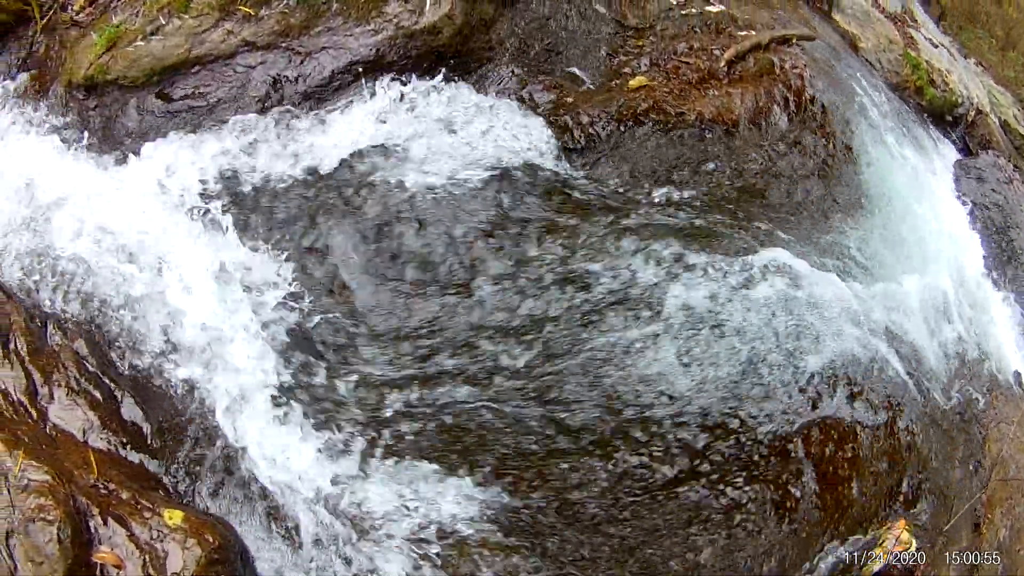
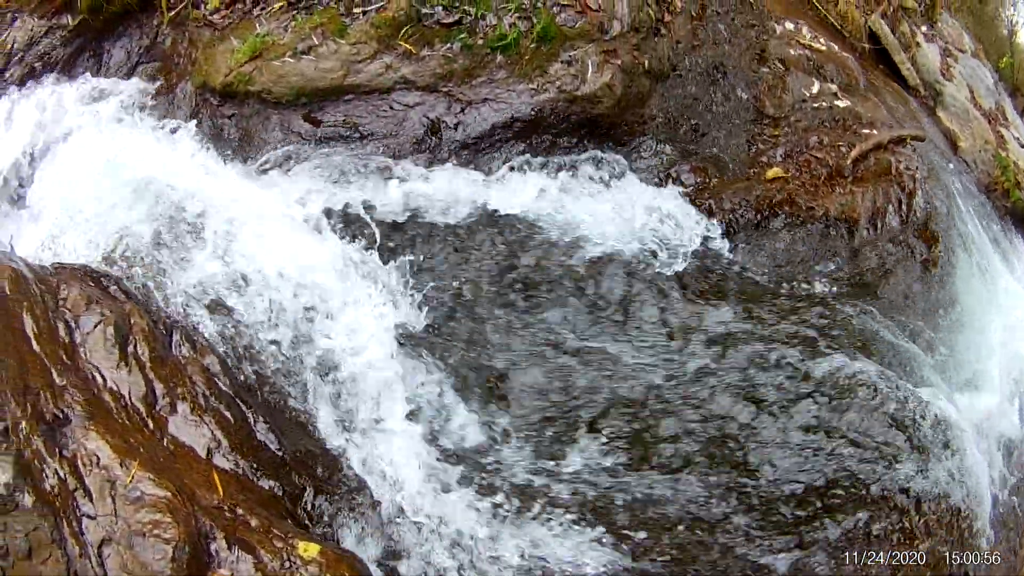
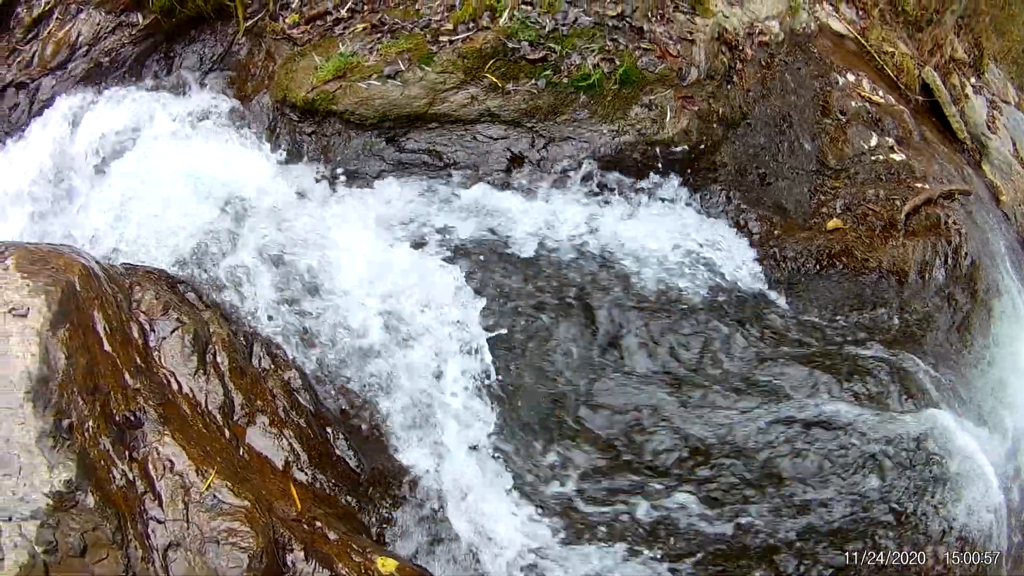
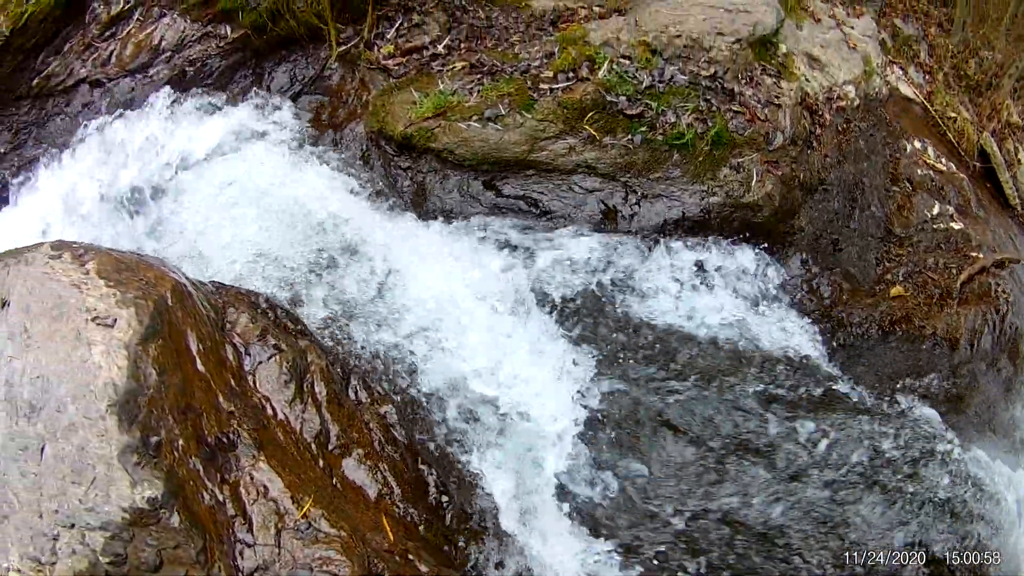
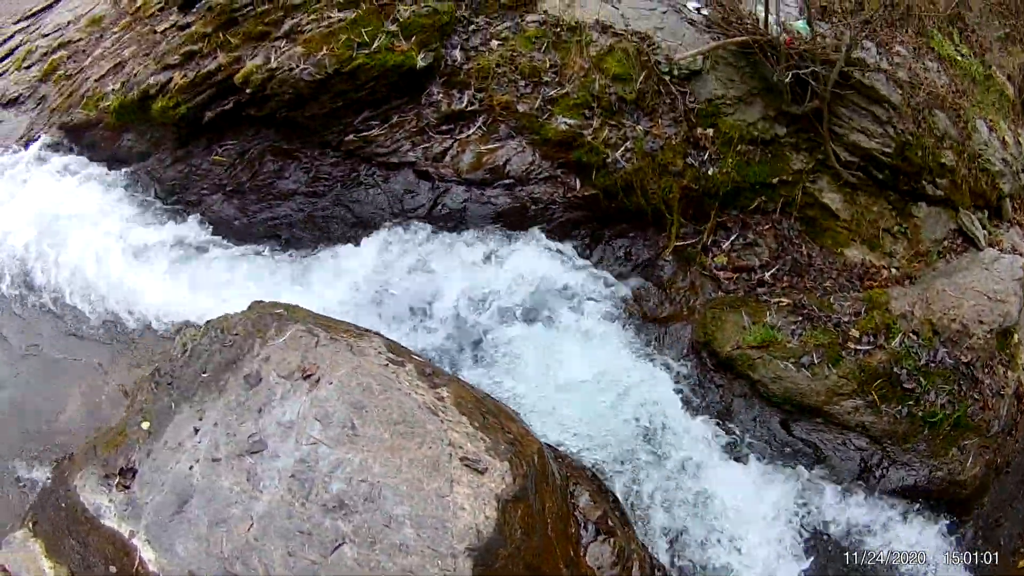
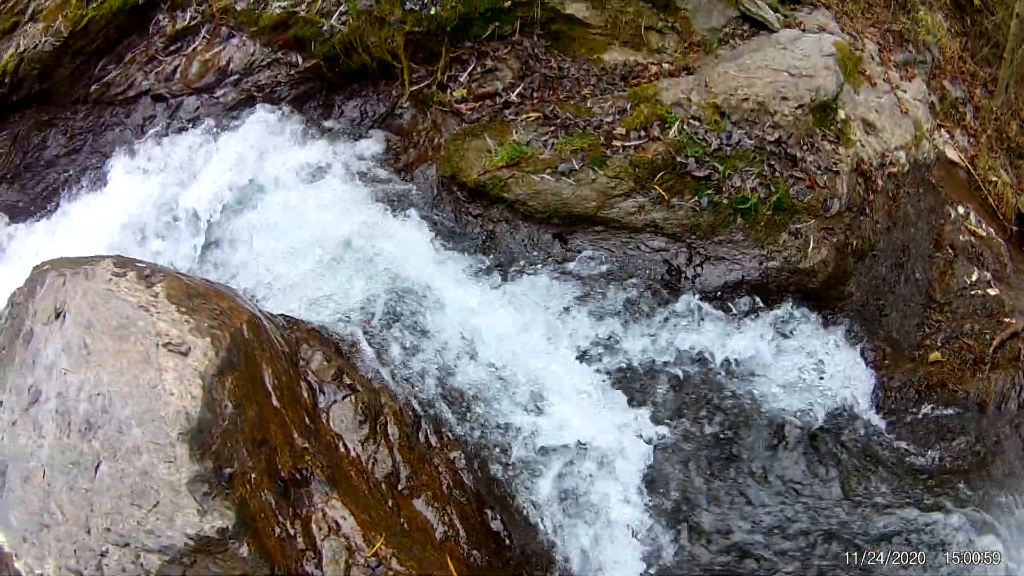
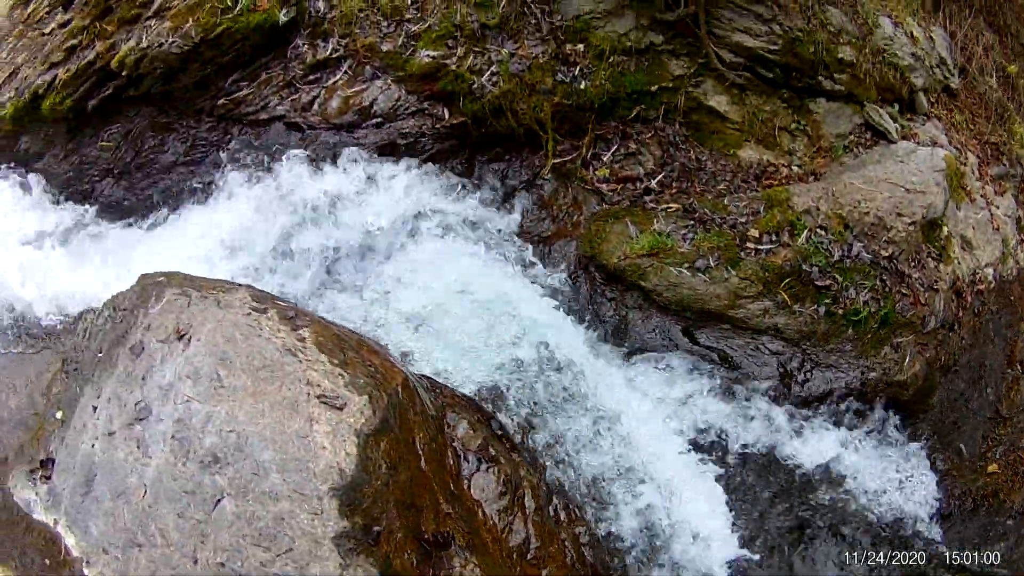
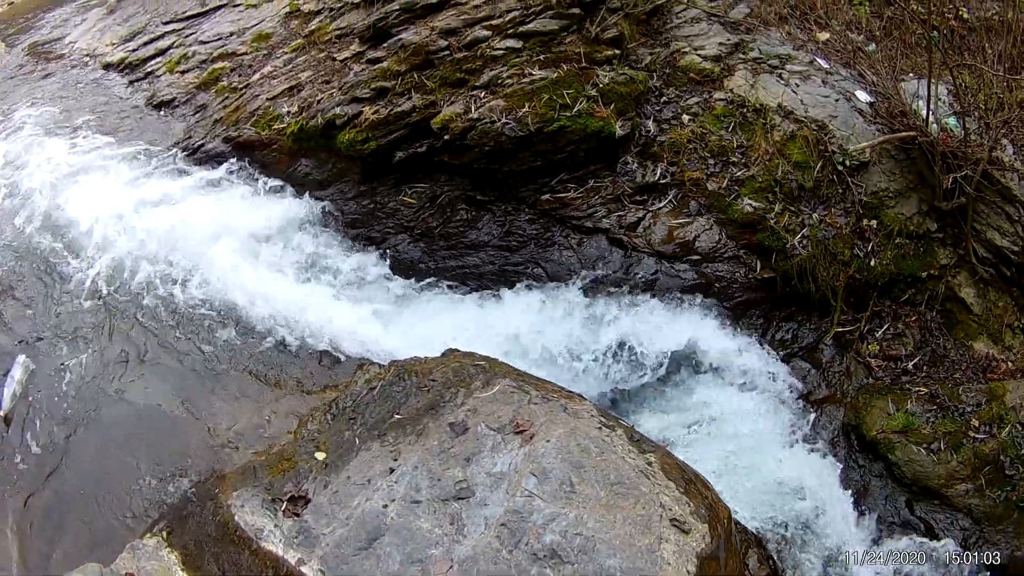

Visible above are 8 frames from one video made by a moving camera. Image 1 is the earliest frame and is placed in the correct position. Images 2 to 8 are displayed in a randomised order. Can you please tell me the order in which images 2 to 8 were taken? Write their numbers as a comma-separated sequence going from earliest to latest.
2, 3, 4, 6, 7, 5, 8
